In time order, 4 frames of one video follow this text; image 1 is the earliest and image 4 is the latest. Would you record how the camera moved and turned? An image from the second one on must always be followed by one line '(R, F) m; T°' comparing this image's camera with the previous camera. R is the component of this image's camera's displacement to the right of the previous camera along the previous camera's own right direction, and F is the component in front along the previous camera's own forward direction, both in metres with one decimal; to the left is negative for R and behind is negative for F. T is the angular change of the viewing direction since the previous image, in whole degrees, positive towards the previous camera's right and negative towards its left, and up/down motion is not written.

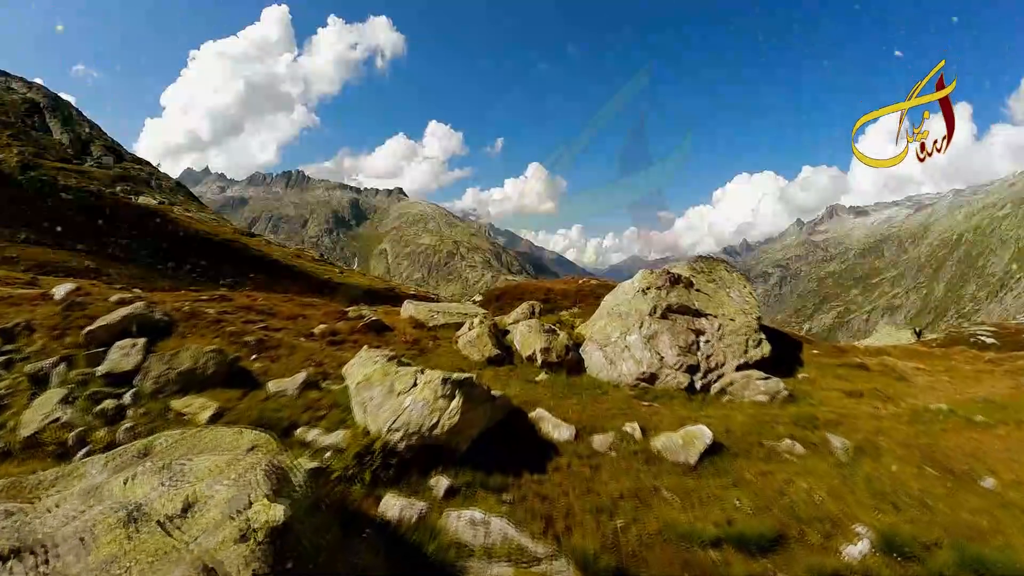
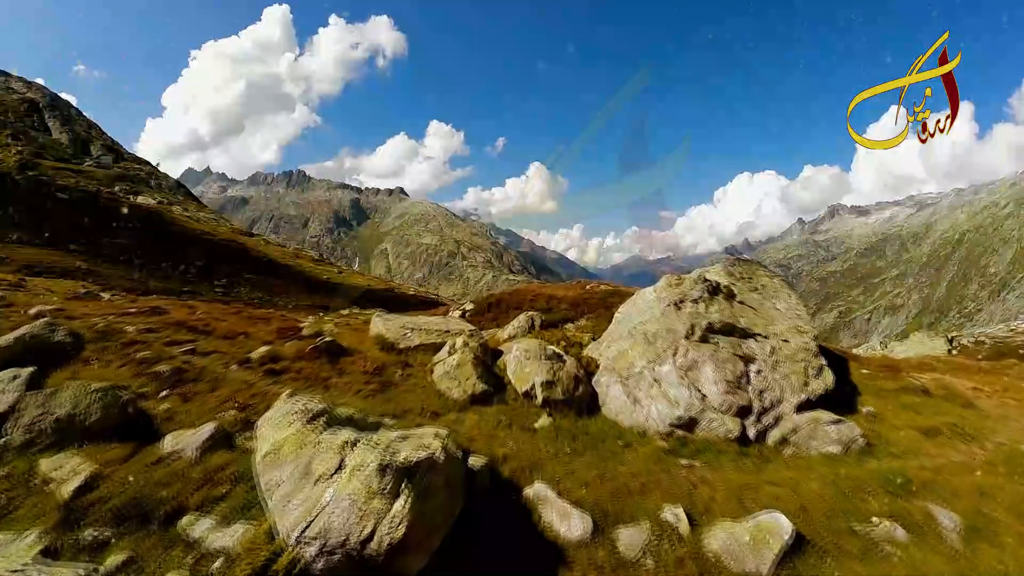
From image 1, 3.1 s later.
(+0.5, +8.0) m; 0°
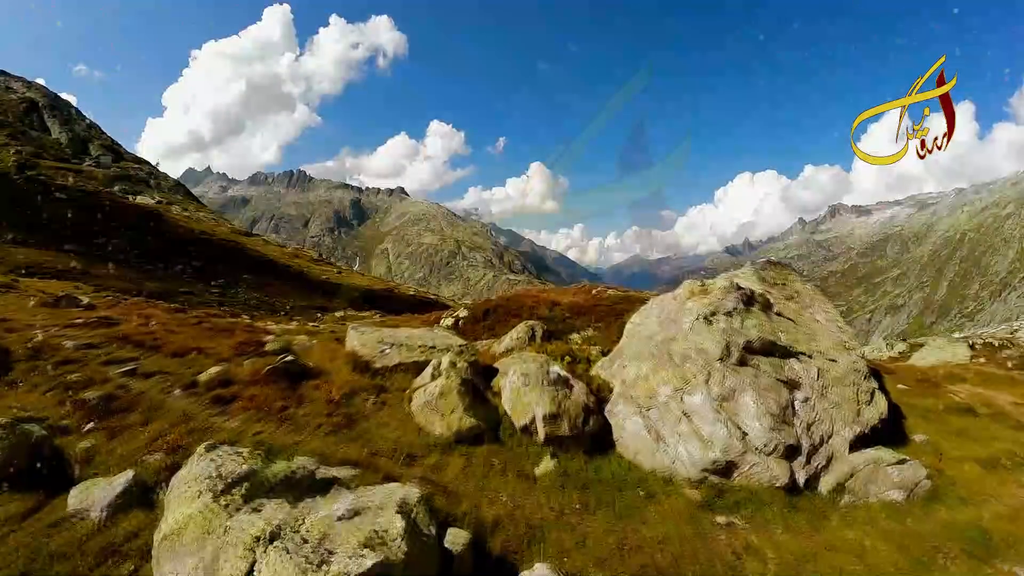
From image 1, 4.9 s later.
(+0.2, +4.5) m; 0°
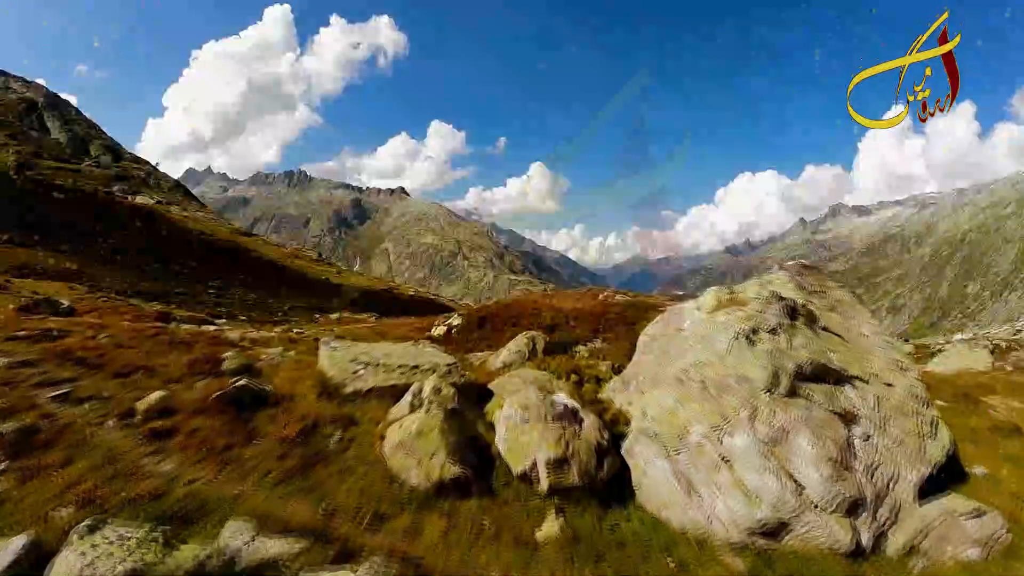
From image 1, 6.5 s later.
(+0.2, +3.8) m; 0°
